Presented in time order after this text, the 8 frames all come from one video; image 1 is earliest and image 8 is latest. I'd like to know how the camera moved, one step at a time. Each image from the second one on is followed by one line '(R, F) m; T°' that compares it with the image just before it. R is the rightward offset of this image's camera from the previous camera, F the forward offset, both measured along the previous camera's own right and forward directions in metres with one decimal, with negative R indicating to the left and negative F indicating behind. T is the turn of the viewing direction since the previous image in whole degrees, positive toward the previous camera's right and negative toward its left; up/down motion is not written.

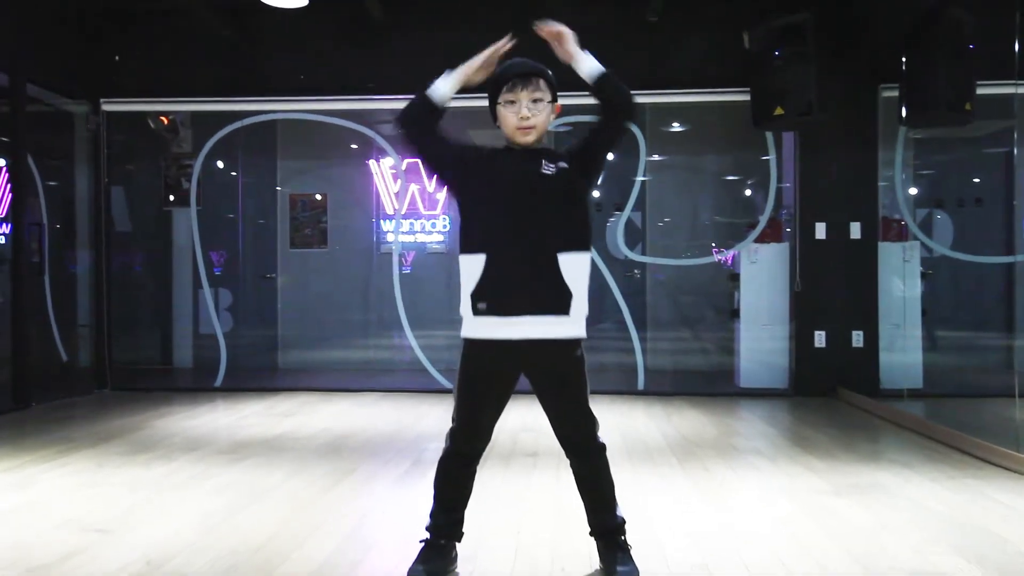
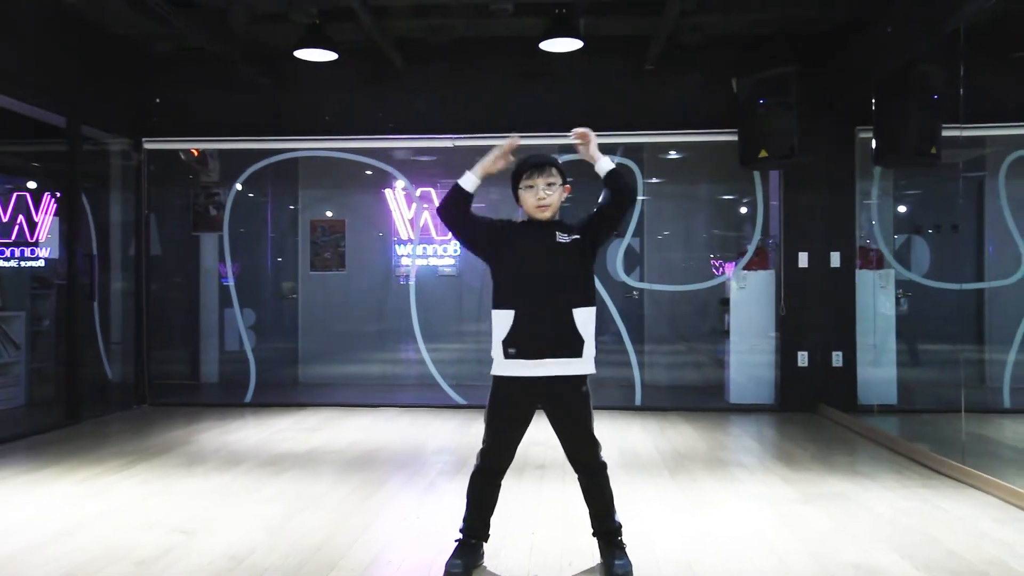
(0.0, -0.4) m; 0°
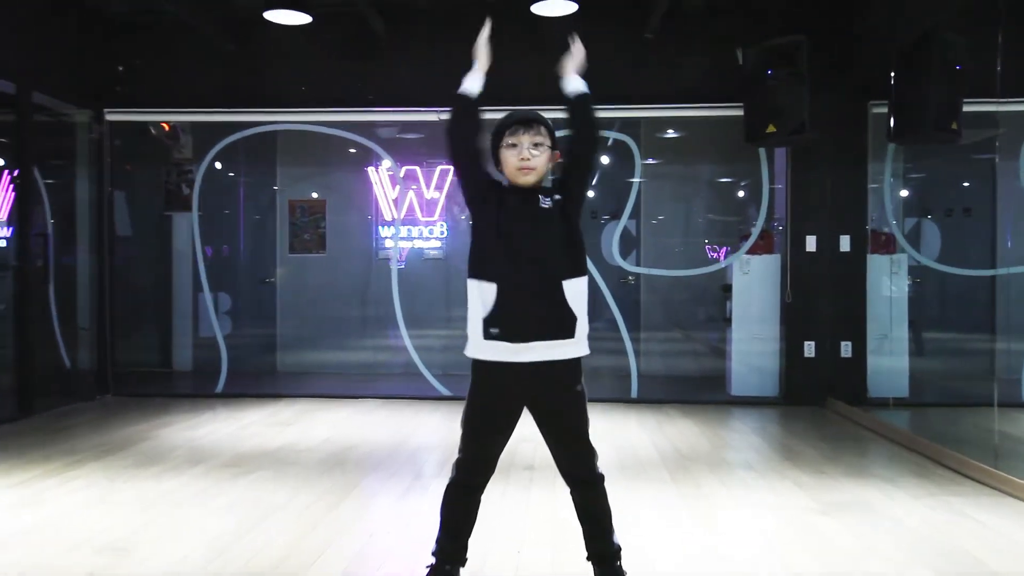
(0.0, +0.3) m; +1°
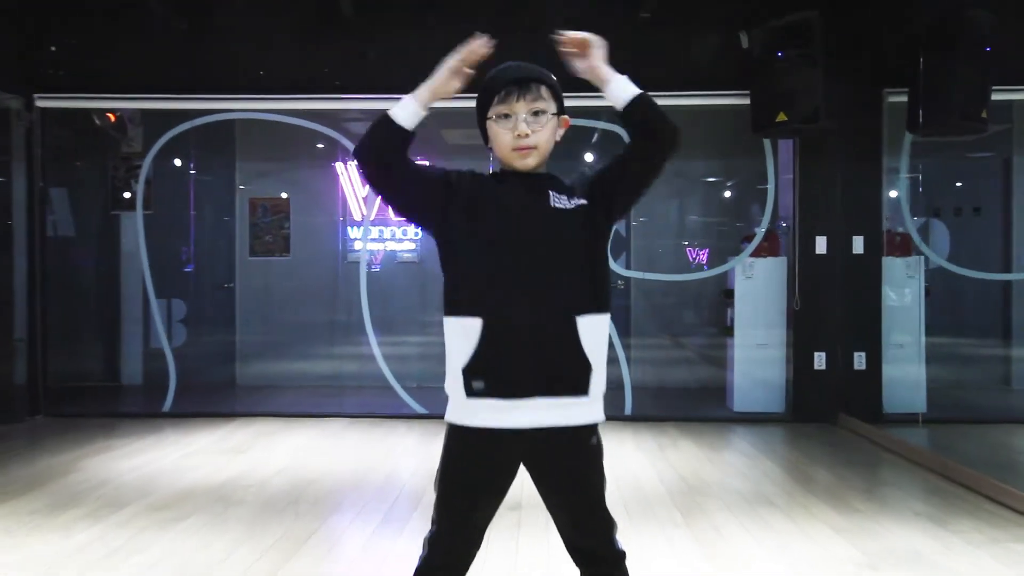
(0.0, +0.5) m; +2°
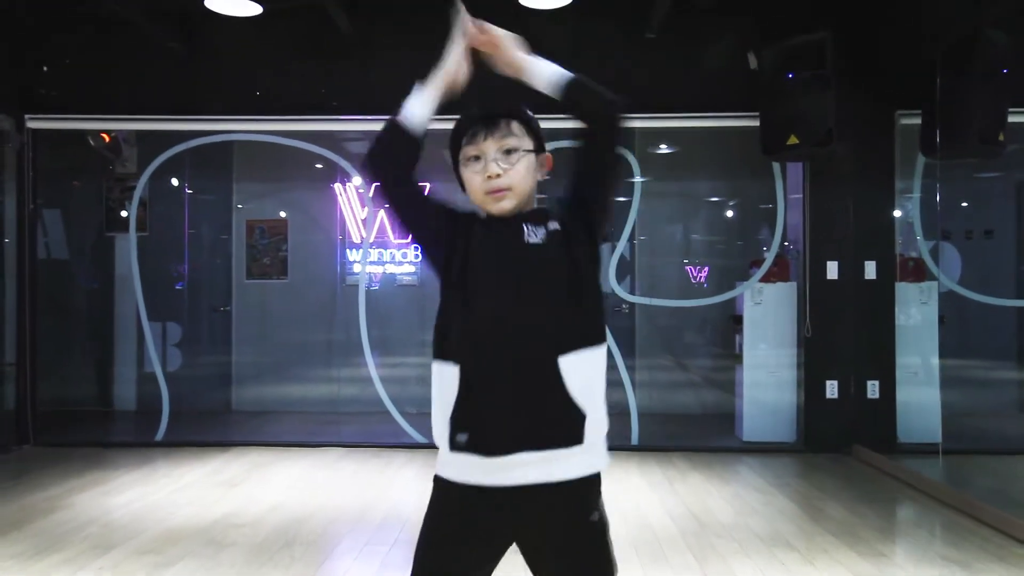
(0.0, +0.1) m; 0°
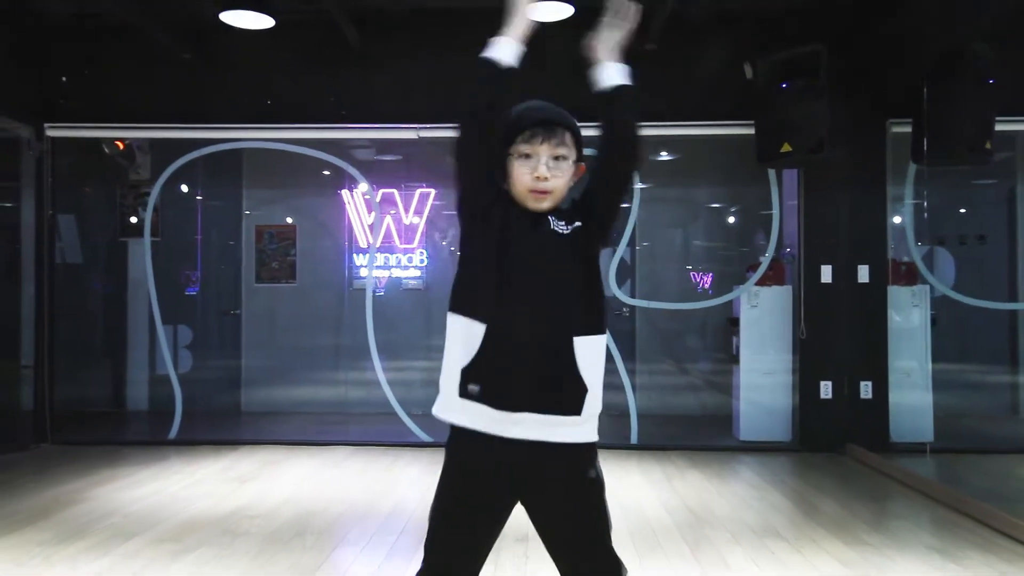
(0.0, -0.1) m; 0°
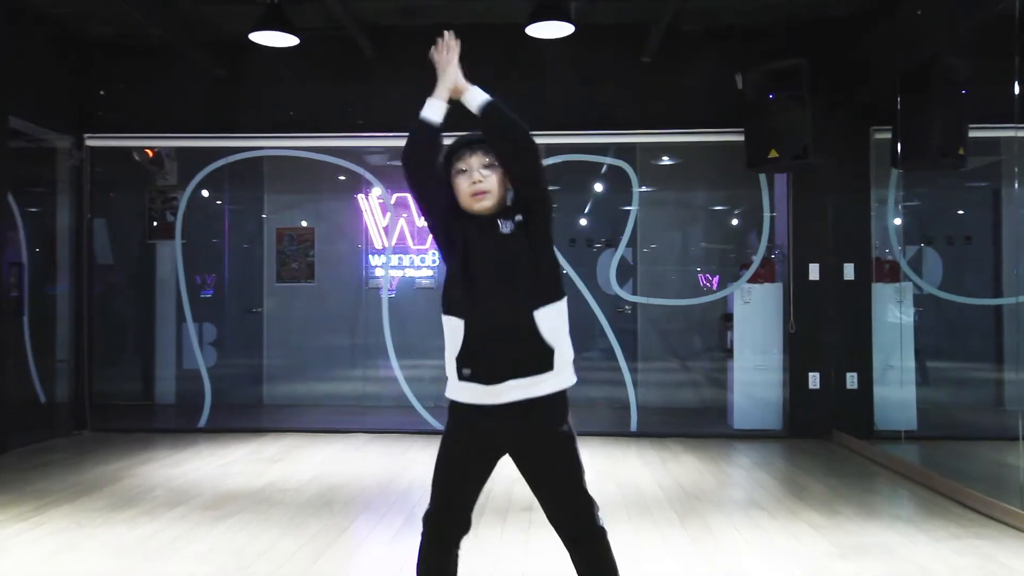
(0.0, -0.3) m; -1°
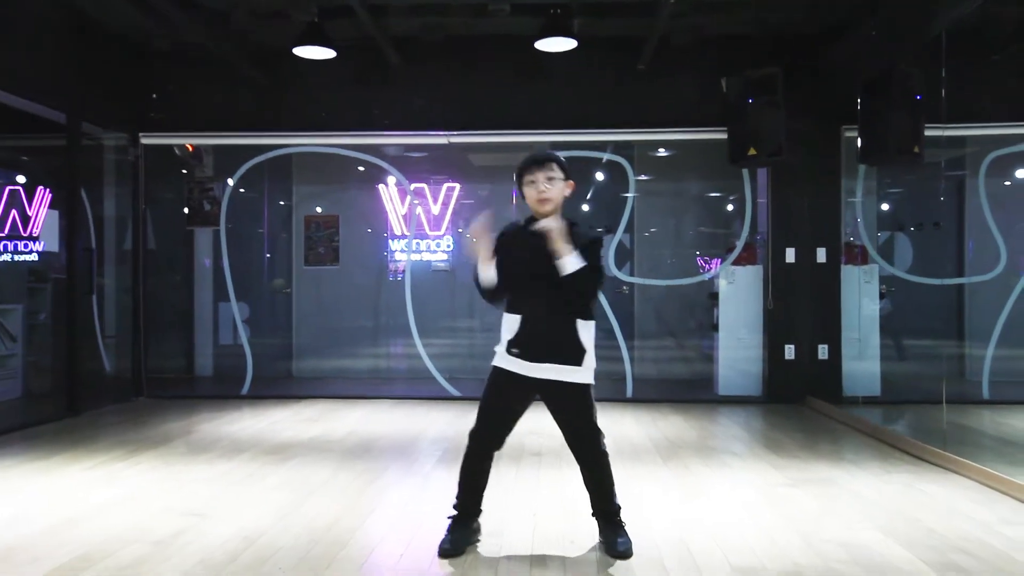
(0.0, -0.6) m; 0°
